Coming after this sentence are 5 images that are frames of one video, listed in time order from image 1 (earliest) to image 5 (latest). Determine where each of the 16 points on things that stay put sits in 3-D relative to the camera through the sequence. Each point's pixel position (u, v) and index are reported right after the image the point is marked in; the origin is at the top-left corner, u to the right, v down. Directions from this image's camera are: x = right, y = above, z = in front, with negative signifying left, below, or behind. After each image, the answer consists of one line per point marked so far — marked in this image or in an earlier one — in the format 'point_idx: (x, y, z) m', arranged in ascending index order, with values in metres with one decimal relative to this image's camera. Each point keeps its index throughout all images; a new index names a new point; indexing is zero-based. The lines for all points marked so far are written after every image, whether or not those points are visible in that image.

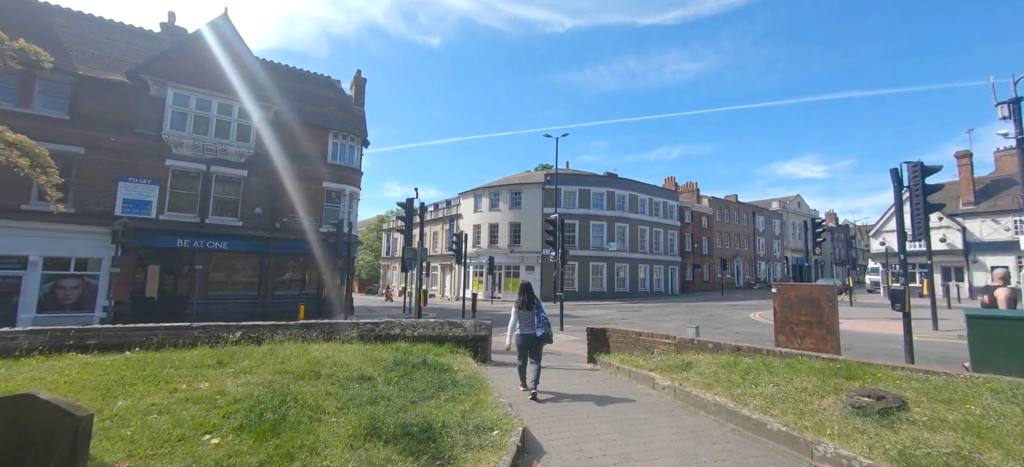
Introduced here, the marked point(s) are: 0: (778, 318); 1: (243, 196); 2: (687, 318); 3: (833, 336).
0: (+4.0, -1.3, +6.6) m
1: (-11.4, +1.6, +18.9) m
2: (+7.3, -3.6, +18.7) m
3: (+4.4, -1.4, +6.1) m
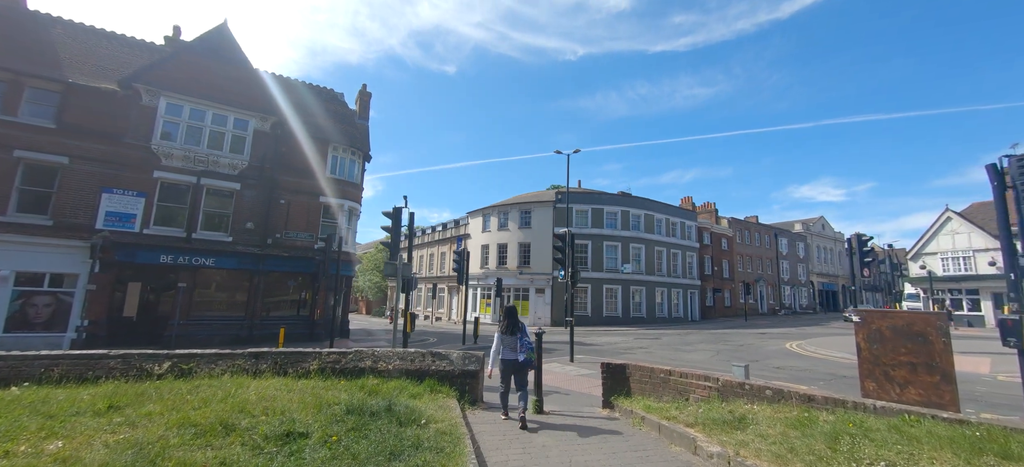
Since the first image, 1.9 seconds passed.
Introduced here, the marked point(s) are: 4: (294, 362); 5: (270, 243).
0: (+3.9, -1.4, +4.9) m
1: (-11.1, +0.9, +17.8) m
2: (+7.6, -4.3, +16.8) m
3: (+4.3, -1.5, +4.4) m
4: (-3.3, -1.9, +6.6) m
5: (-9.9, -0.4, +18.2) m
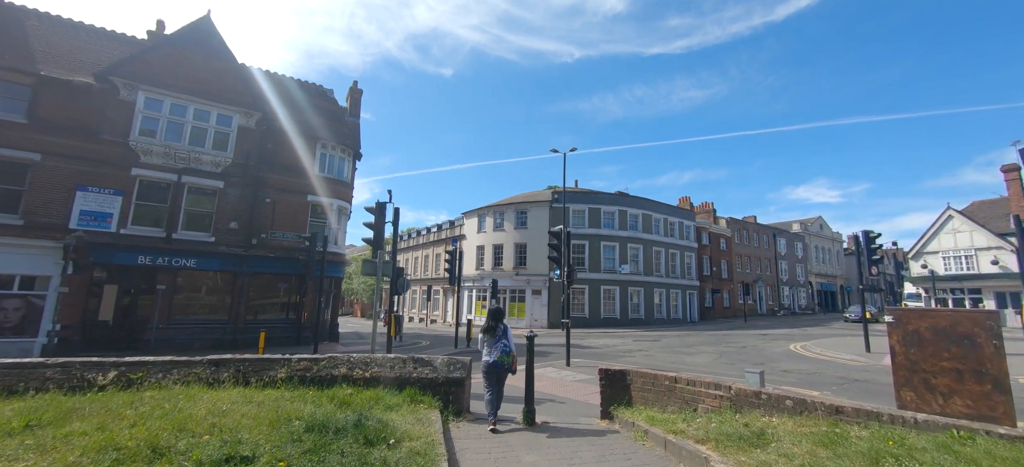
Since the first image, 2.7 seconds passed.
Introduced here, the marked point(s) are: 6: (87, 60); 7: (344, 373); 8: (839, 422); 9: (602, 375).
0: (+3.7, -1.3, +4.3) m
1: (-11.3, +0.9, +17.1) m
2: (+7.4, -4.2, +16.2) m
3: (+4.2, -1.4, +3.8) m
4: (-3.4, -1.8, +6.0) m
5: (-10.1, -0.4, +17.5) m
6: (-15.7, +6.4, +16.4) m
7: (-2.3, -1.9, +6.2) m
8: (+3.1, -1.8, +4.2) m
9: (+1.3, -2.0, +6.2) m
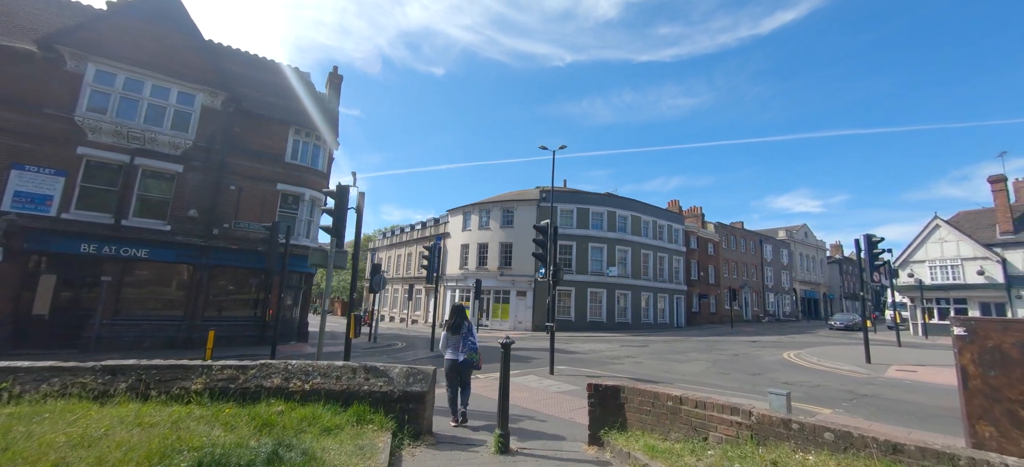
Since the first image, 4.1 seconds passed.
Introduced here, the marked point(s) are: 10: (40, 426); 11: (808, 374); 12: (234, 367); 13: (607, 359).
0: (+3.5, -1.2, +3.4) m
1: (-11.9, +1.3, +15.7) m
2: (+6.7, -4.3, +15.3) m
3: (+3.9, -1.3, +2.8) m
4: (-3.7, -1.6, +4.8) m
5: (-10.7, 0.0, +16.1) m
6: (-16.1, +6.9, +14.9) m
7: (-2.7, -1.7, +5.1) m
8: (+2.8, -1.7, +3.2) m
9: (+0.9, -1.8, +5.1) m
10: (-3.8, -1.5, +3.6) m
11: (+7.7, -3.7, +11.6) m
12: (-3.2, -1.5, +5.1) m
13: (+3.1, -4.2, +14.8) m
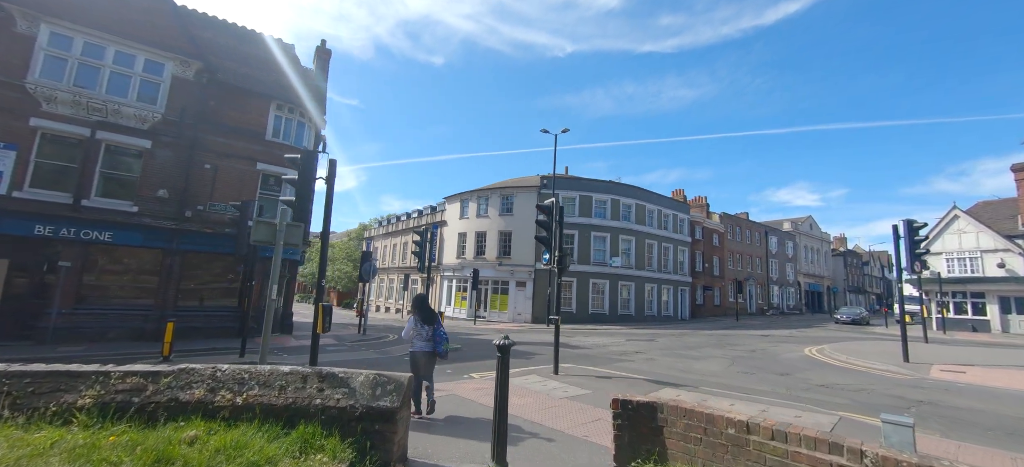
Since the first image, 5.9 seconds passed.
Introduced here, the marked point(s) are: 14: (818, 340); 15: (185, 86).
0: (+3.5, -0.9, +2.1) m
1: (-11.9, +1.9, +14.3) m
2: (+6.7, -3.8, +14.1) m
3: (+3.9, -1.1, +1.5) m
4: (-3.7, -1.3, +3.5) m
5: (-10.7, +0.6, +14.8) m
6: (-16.1, +7.5, +13.4) m
7: (-2.7, -1.4, +3.8) m
8: (+2.8, -1.4, +1.9) m
9: (+0.9, -1.5, +3.8) m
10: (-3.8, -1.2, +2.3) m
11: (+7.7, -3.3, +10.3) m
12: (-3.2, -1.2, +3.8) m
13: (+3.1, -3.7, +13.6) m
14: (+13.3, -4.6, +19.3) m
15: (-11.1, +5.0, +15.1) m
